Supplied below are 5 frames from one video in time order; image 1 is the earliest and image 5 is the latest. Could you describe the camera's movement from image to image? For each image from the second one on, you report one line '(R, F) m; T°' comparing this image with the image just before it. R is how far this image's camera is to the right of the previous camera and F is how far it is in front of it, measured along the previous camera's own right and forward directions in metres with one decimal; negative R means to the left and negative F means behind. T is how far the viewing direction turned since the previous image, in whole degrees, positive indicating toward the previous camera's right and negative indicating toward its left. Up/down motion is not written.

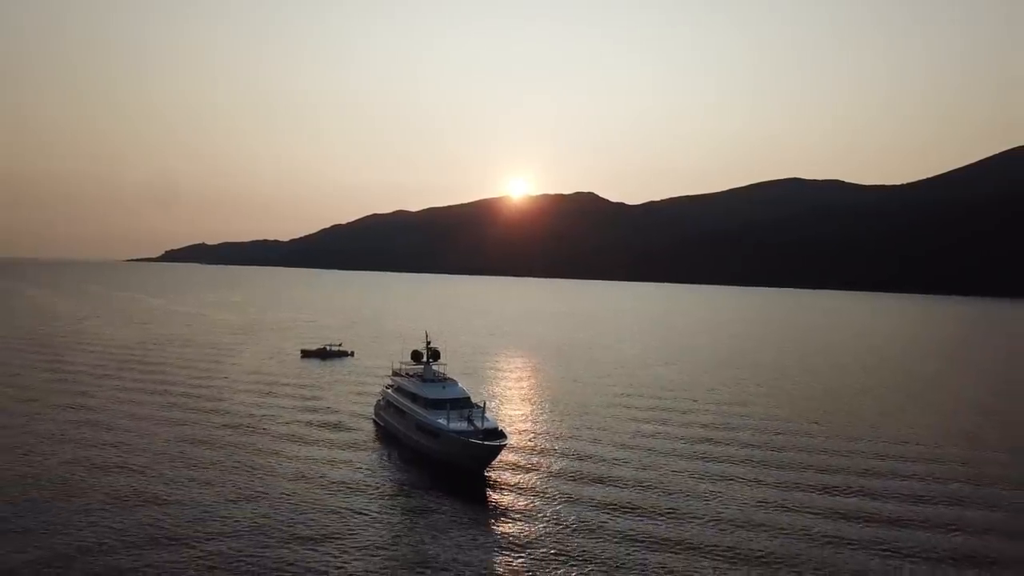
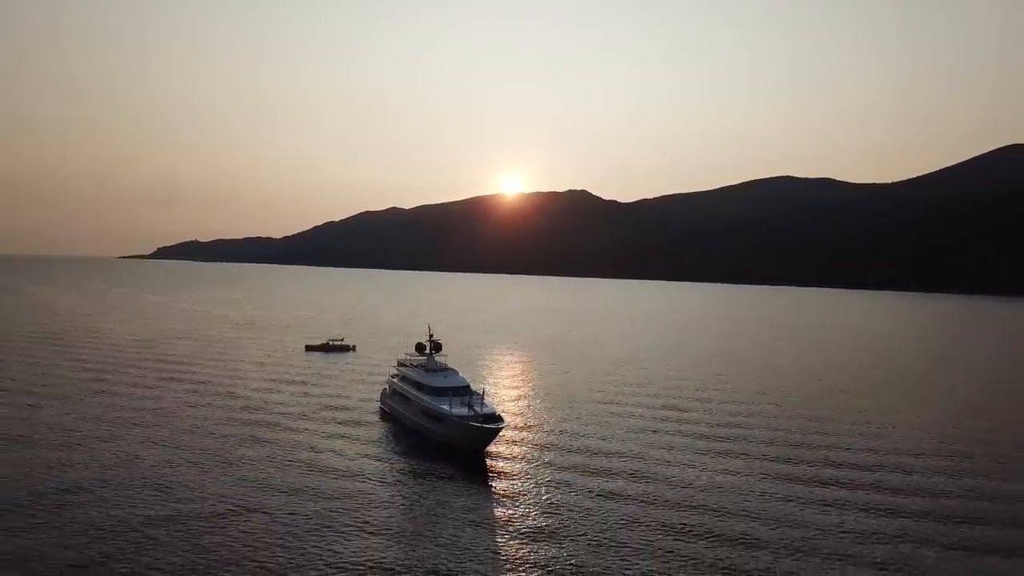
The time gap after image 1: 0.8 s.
(0.0, -0.6) m; 0°
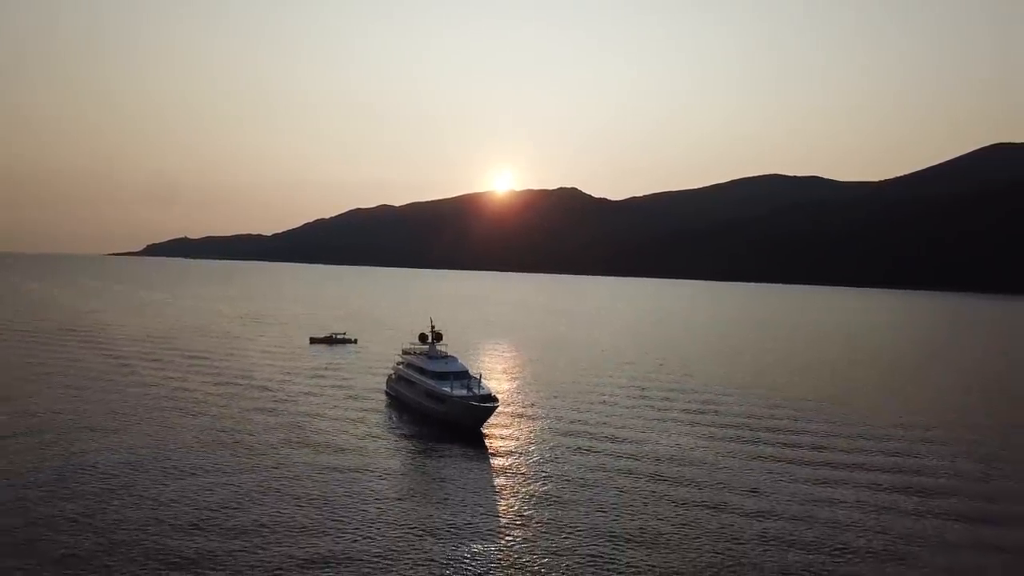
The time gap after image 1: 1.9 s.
(0.0, -1.0) m; +1°
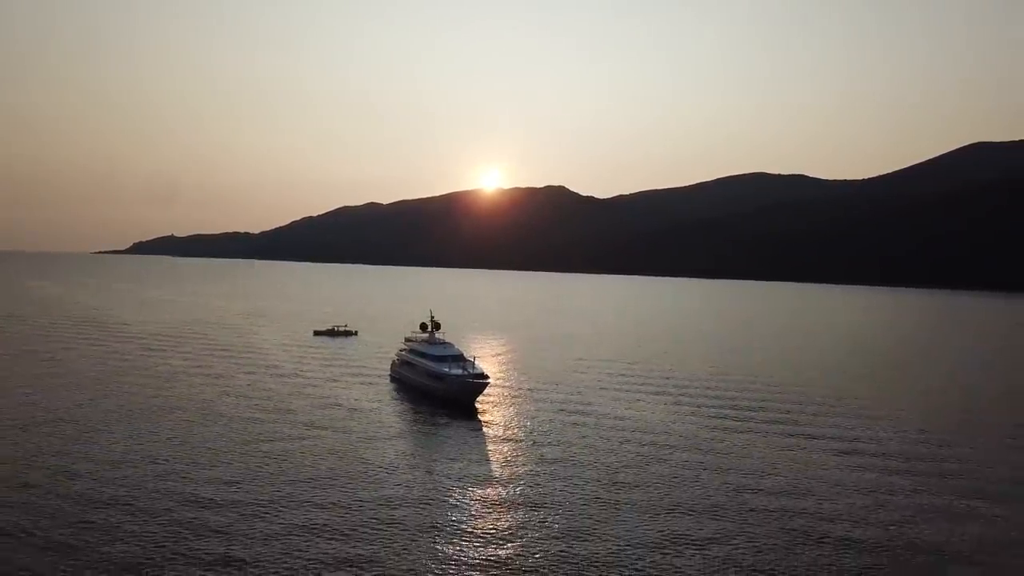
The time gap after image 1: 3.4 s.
(0.0, -1.4) m; +1°
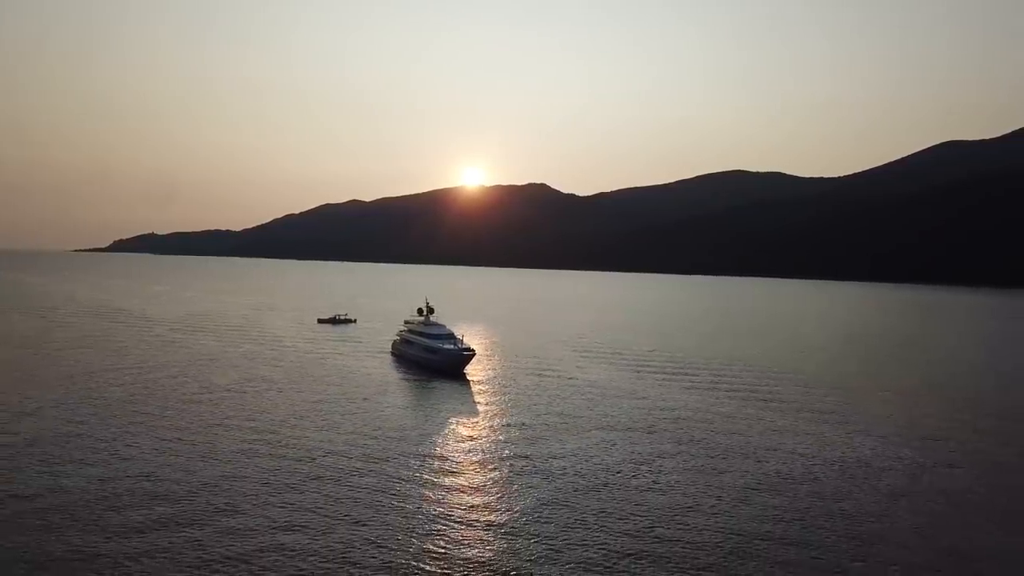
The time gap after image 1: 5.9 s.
(0.0, -2.2) m; +1°
